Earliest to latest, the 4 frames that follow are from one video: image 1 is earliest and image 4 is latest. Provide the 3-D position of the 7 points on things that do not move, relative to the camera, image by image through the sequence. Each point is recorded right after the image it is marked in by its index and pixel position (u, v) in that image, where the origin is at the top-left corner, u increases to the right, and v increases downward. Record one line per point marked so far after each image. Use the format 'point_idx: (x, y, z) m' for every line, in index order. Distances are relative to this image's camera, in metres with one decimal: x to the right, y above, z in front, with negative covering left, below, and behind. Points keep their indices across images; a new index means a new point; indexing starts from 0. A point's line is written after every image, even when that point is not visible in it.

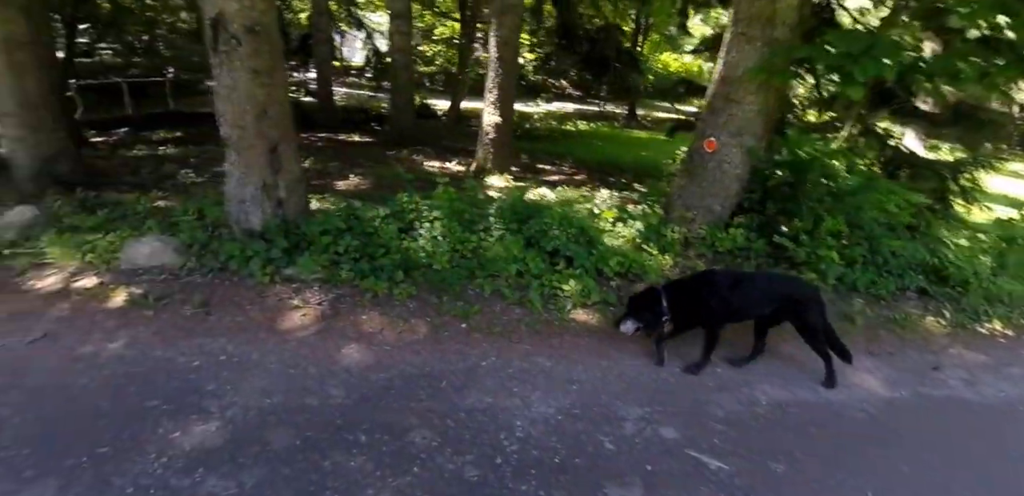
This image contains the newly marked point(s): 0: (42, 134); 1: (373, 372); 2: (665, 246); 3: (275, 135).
0: (-5.8, +1.4, +5.7) m
1: (-0.8, -0.7, +2.7) m
2: (+1.4, 0.0, +4.2) m
3: (-1.9, +0.9, +3.8) m
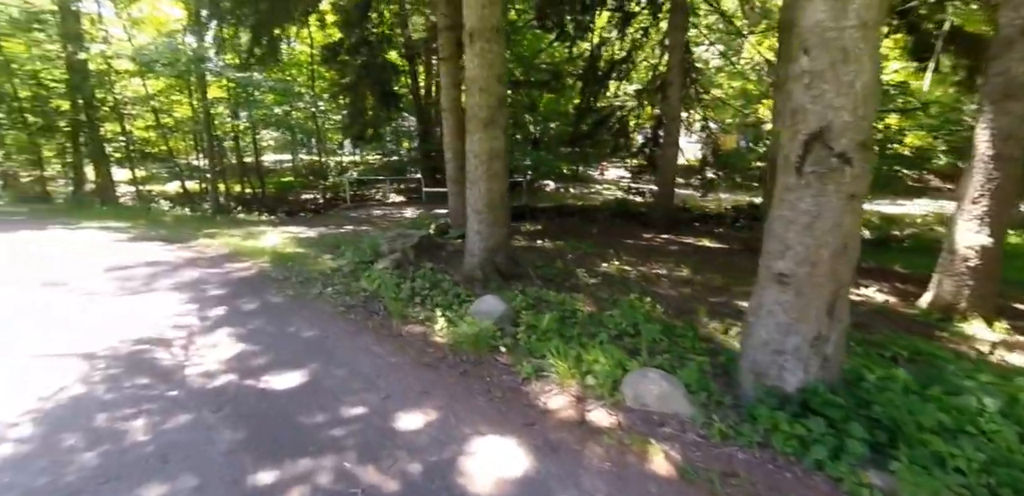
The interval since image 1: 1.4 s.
0: (-0.2, +0.2, +6.5) m
1: (+2.1, -1.6, +1.1) m
2: (+4.9, -1.4, +1.4) m
3: (+2.0, -0.2, +2.9) m
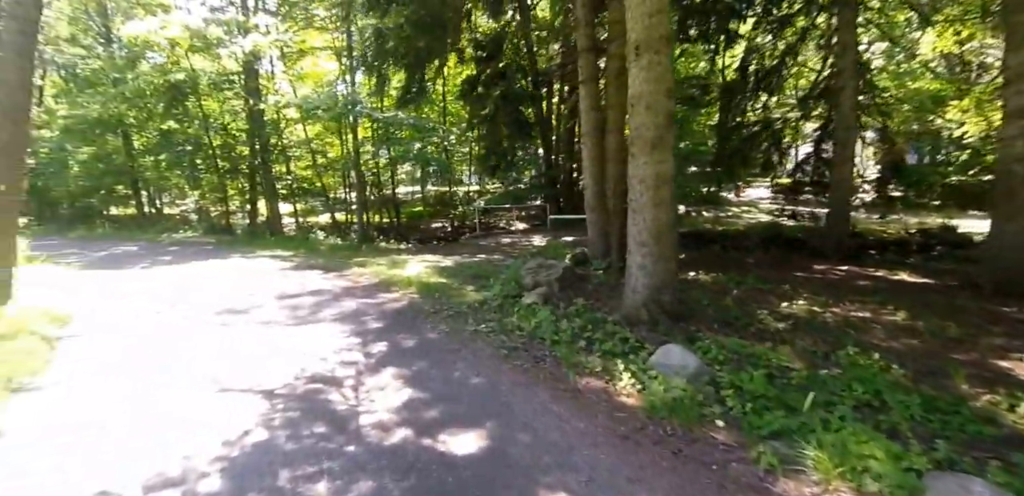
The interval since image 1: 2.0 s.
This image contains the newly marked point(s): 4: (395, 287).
0: (+1.8, -0.2, +5.7) m
1: (+2.8, -1.7, -0.2) m
2: (+5.6, -1.5, -0.6) m
3: (+3.2, -0.4, +1.6) m
4: (-1.9, -0.6, +7.8) m
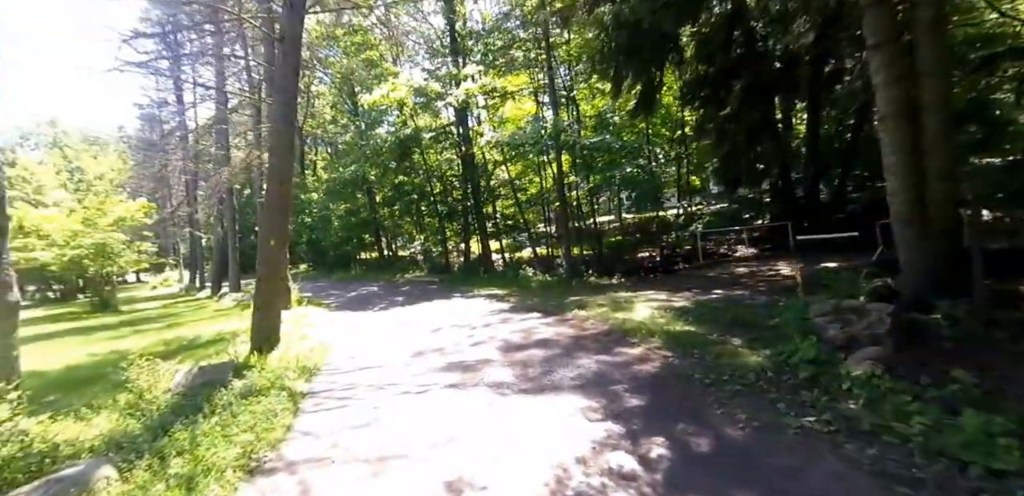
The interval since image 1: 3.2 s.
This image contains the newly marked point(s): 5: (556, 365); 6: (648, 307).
0: (+4.2, -0.5, +2.9) m
1: (+2.9, -1.6, -3.0) m
2: (+5.3, -1.3, -4.4) m
3: (+3.9, -0.4, -1.3) m
4: (+1.6, -1.2, +6.3) m
5: (+0.5, -1.3, +5.2) m
6: (+2.4, -1.1, +8.4) m
